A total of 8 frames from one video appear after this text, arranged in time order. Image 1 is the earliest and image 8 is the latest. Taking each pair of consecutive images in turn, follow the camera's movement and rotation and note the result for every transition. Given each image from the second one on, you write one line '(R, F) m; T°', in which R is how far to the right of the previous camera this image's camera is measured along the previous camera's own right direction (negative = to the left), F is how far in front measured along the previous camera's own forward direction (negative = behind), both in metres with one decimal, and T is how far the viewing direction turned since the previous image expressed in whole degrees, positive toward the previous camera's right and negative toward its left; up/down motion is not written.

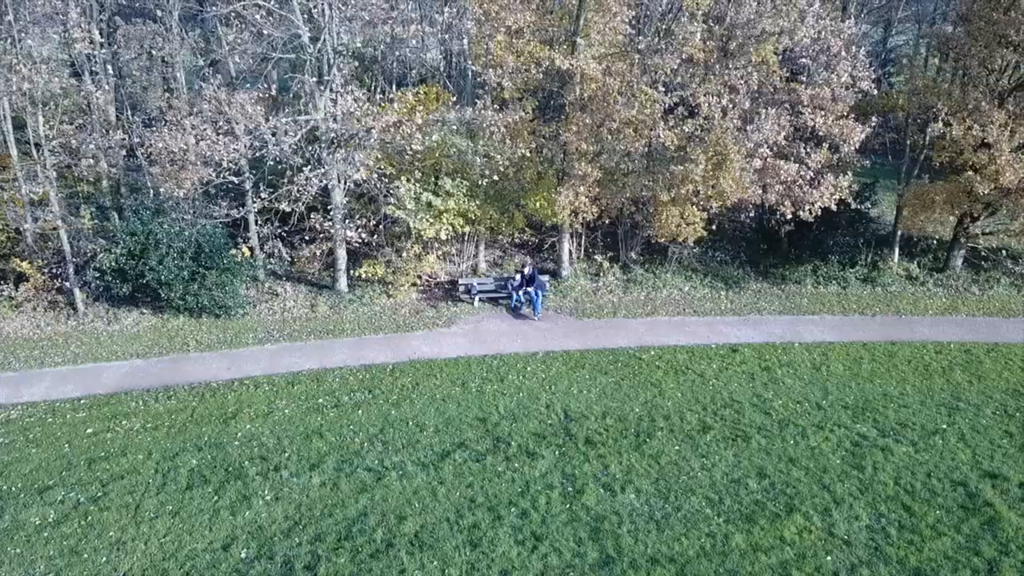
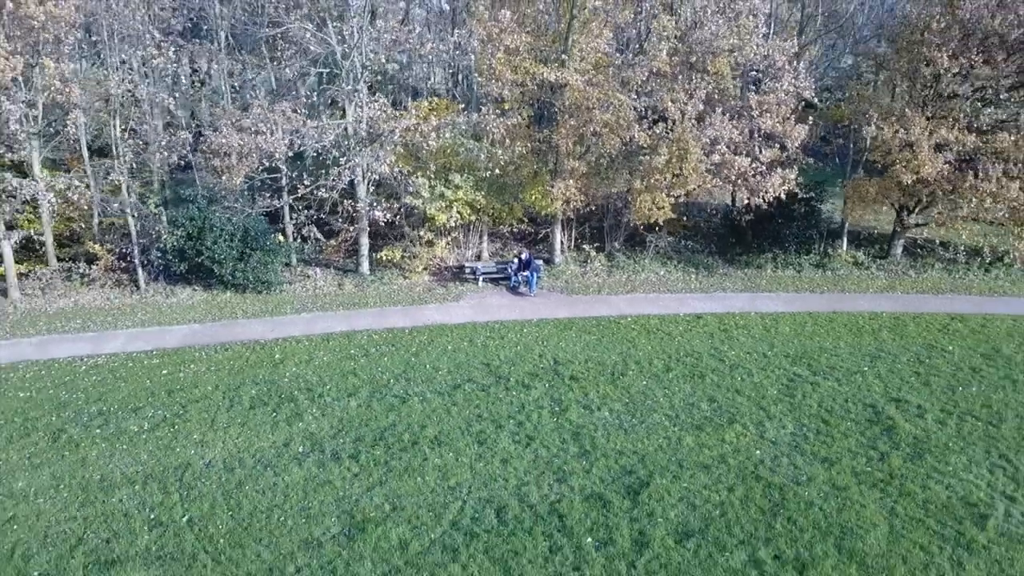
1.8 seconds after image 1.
(0.0, -2.9) m; 0°
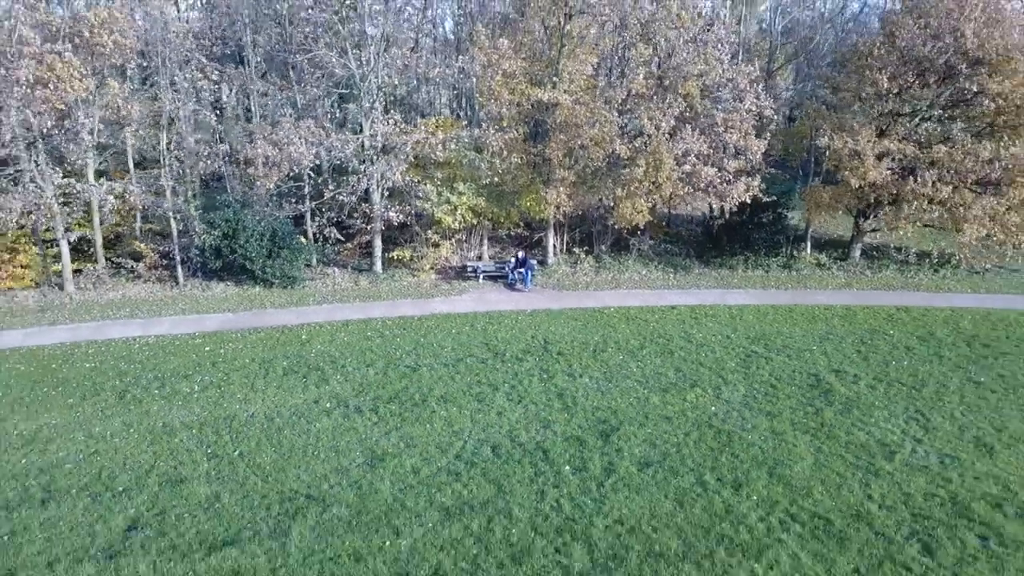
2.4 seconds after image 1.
(+0.2, -2.5) m; 0°
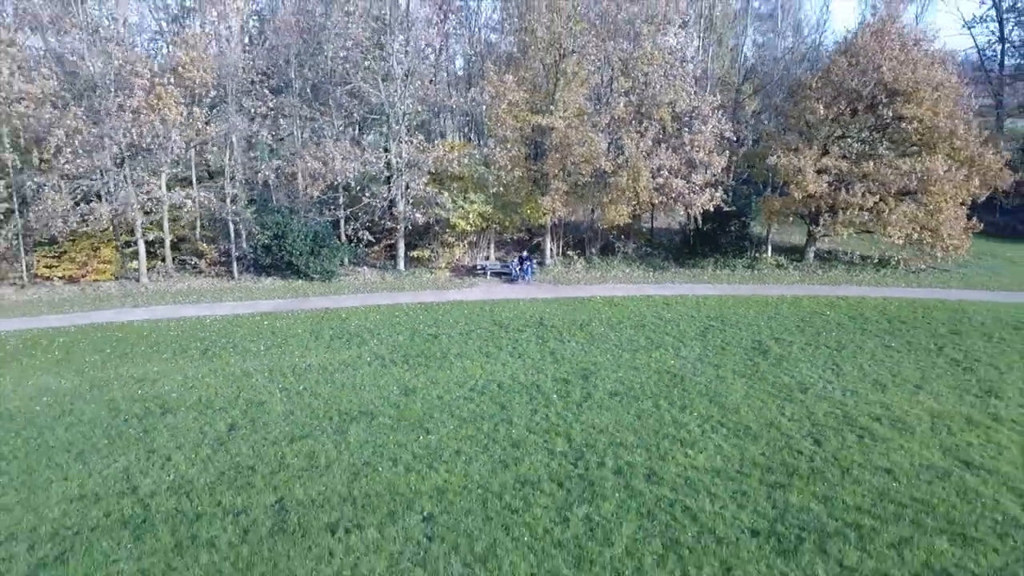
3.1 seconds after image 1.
(+0.1, -4.1) m; 0°
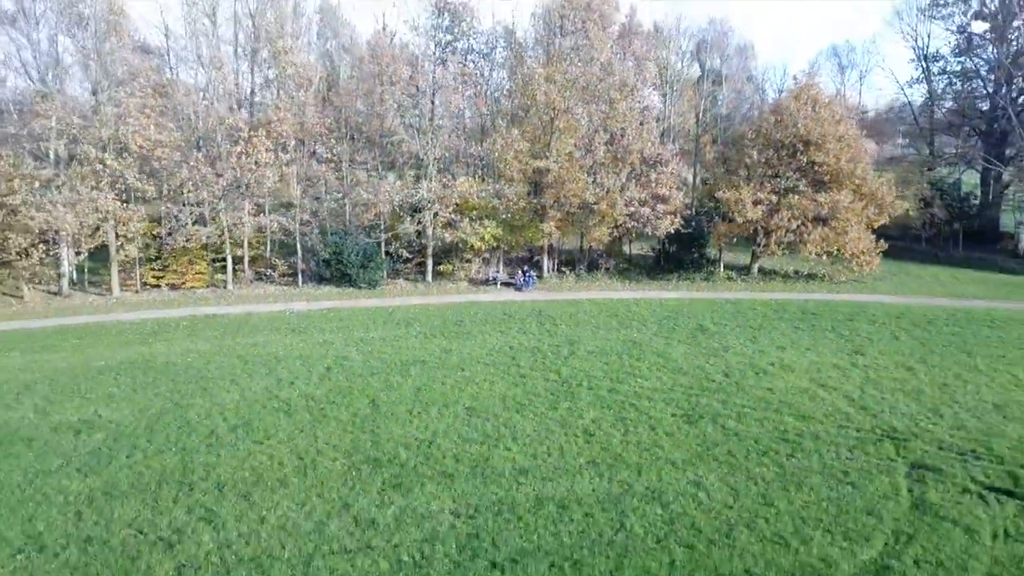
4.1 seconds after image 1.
(-0.2, -7.2) m; 0°
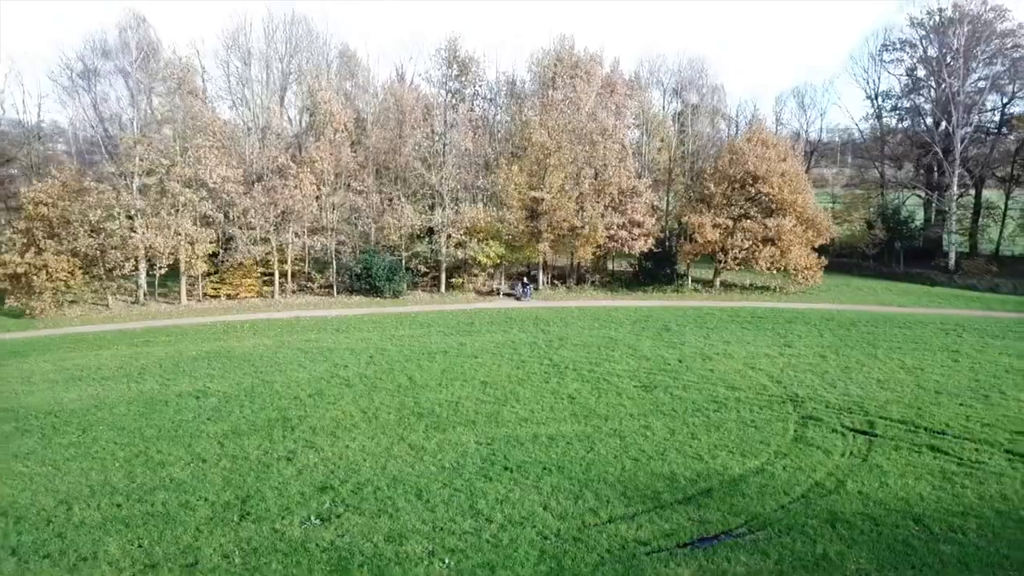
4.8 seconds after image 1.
(-0.2, -6.5) m; 0°
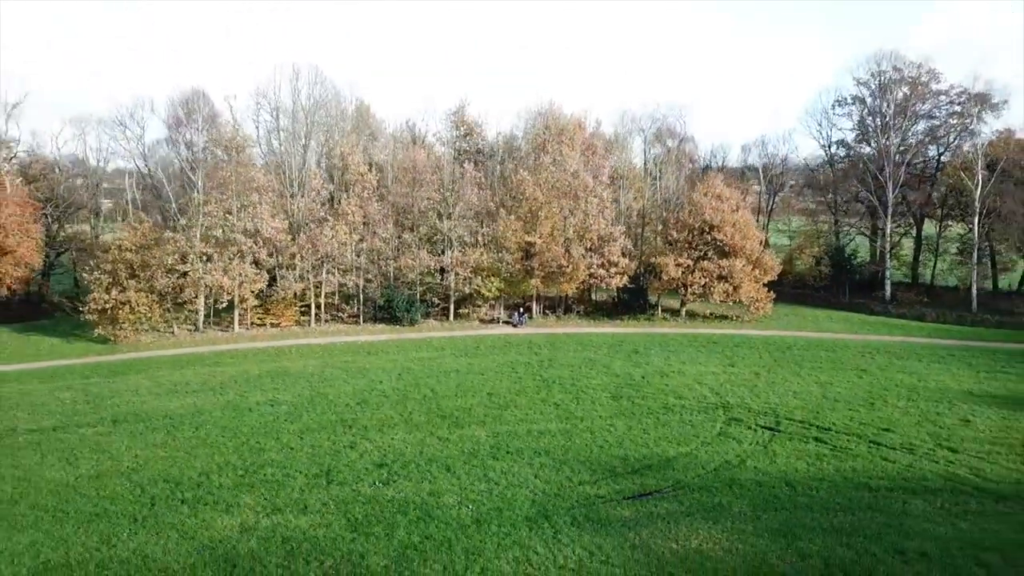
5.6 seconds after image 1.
(-0.2, -7.6) m; 0°
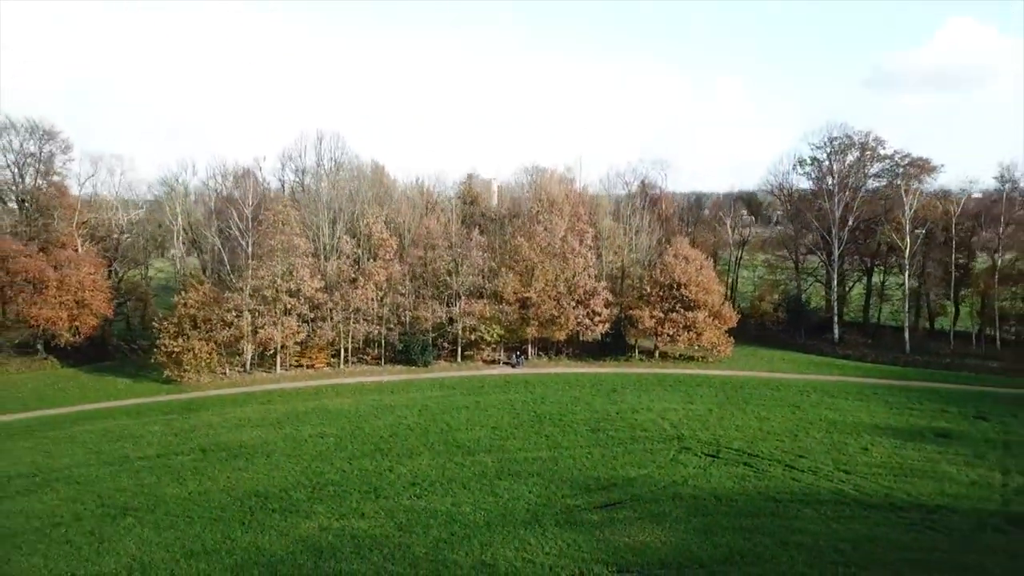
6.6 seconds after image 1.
(-0.2, -8.5) m; 0°
